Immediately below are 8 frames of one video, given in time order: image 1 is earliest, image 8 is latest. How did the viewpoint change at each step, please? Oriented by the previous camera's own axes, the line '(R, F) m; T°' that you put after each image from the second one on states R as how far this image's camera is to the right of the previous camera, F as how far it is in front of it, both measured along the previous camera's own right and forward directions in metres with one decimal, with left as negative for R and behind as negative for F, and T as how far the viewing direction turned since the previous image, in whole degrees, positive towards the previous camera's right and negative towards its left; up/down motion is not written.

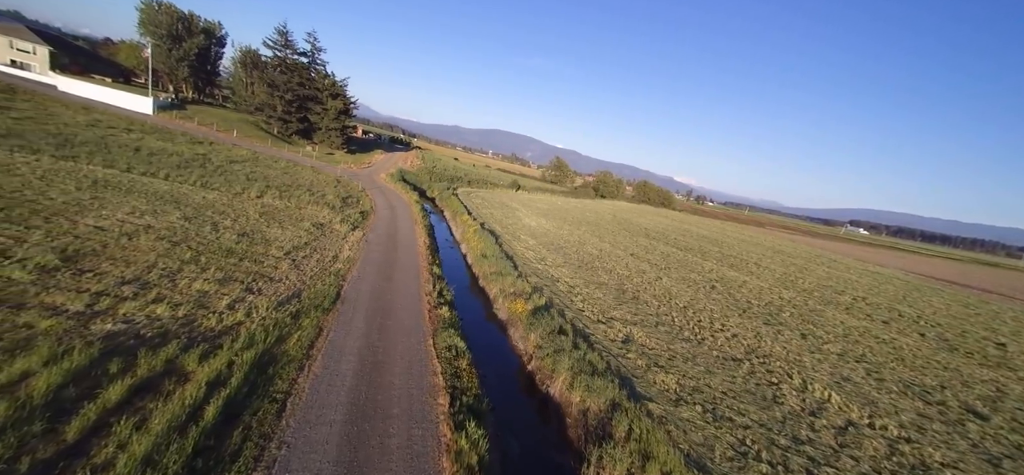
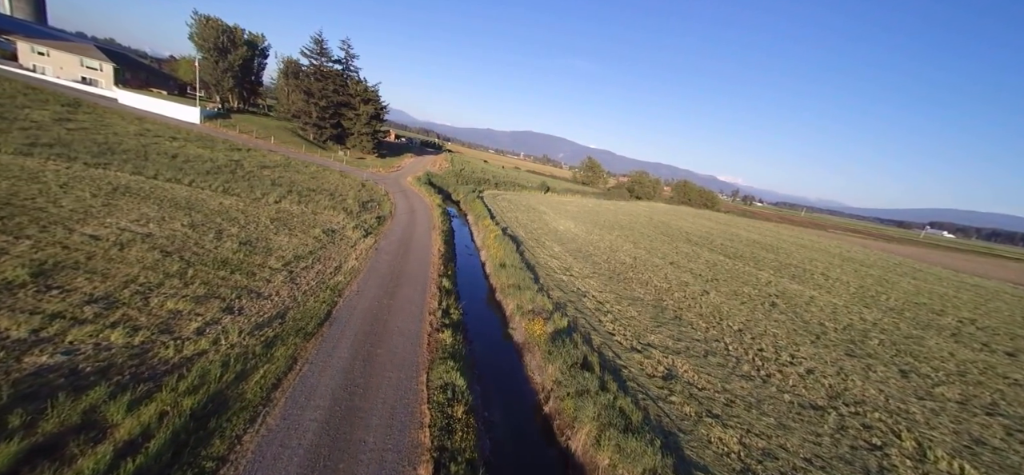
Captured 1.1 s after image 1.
(+0.5, +2.2) m; -5°
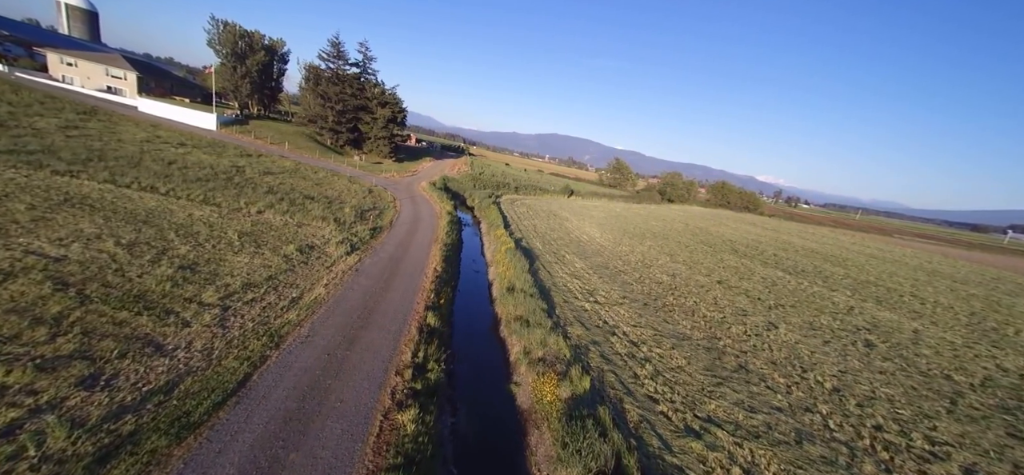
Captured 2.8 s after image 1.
(+0.6, +3.8) m; -3°
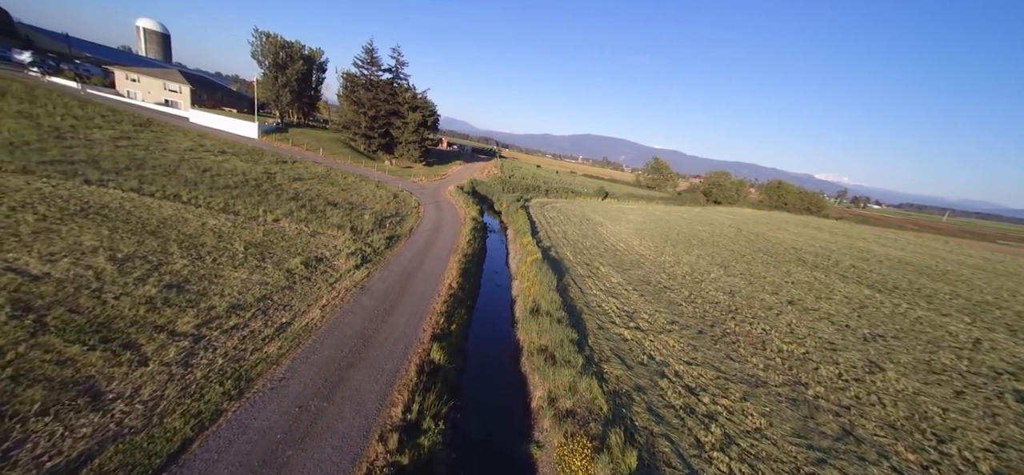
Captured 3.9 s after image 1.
(+0.3, +2.3) m; -5°
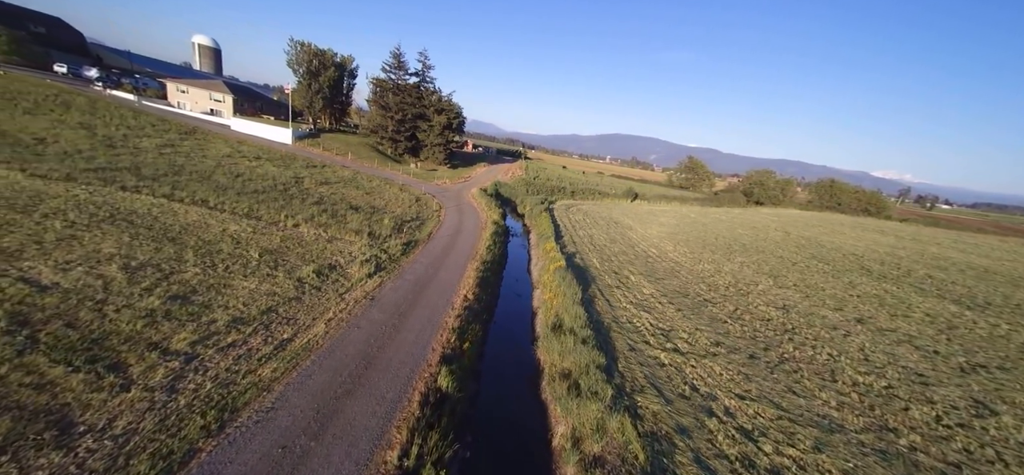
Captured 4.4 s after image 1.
(+0.2, +1.3) m; -4°
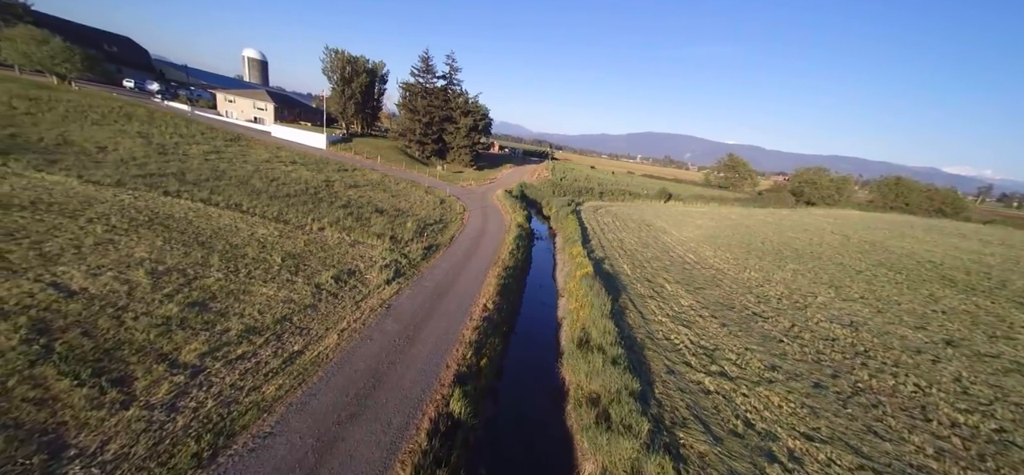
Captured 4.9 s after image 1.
(+0.2, +1.0) m; -5°
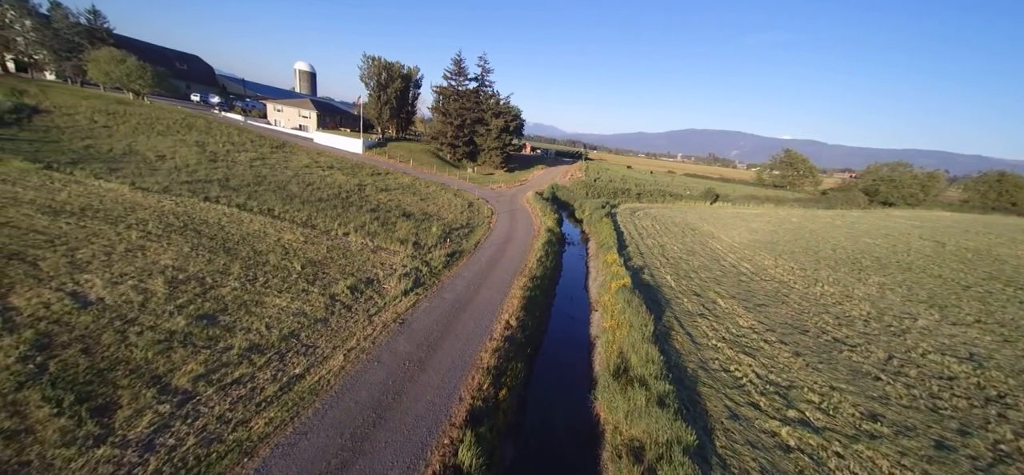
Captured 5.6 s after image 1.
(+0.2, +1.4) m; -6°
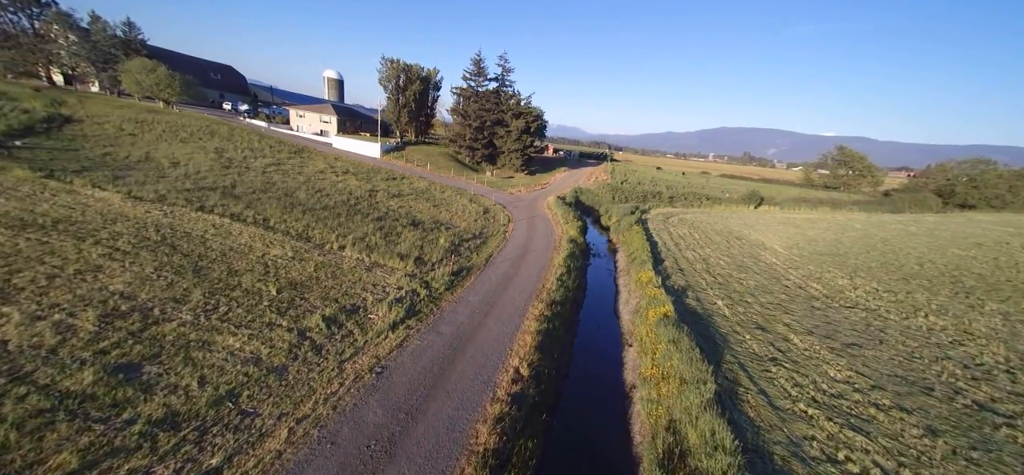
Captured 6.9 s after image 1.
(+0.2, +2.8) m; -3°
